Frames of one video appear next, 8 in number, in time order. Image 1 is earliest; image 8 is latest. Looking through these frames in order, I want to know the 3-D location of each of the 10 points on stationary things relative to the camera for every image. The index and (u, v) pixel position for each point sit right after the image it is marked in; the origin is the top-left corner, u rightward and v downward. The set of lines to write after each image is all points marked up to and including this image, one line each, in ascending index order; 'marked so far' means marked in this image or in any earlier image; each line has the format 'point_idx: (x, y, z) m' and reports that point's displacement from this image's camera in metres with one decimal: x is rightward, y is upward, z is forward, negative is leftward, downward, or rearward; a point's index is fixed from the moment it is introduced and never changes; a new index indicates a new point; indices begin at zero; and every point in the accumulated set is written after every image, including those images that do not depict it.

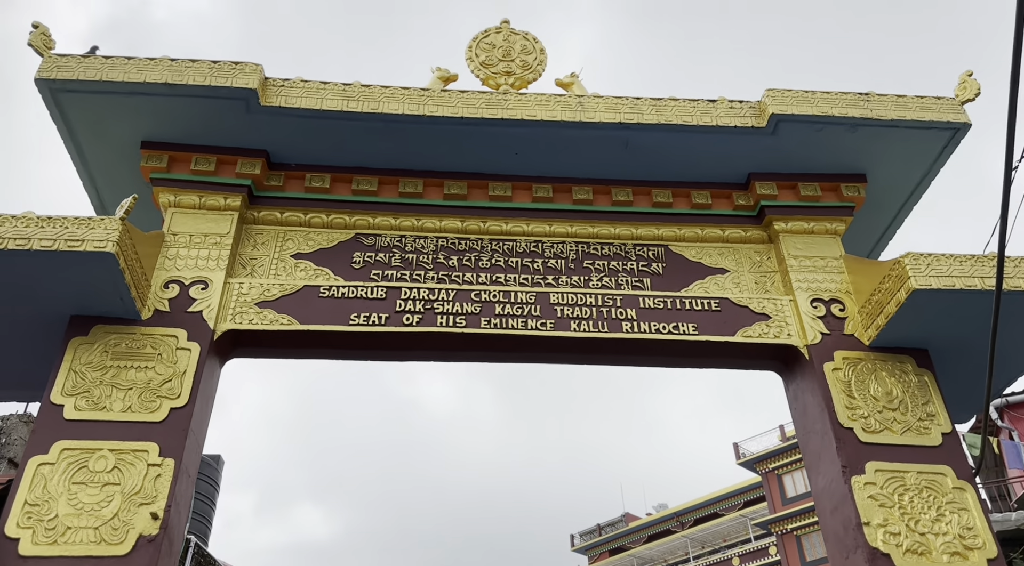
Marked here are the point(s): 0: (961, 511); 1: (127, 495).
0: (+2.6, -1.3, +5.2) m
1: (-2.1, -1.2, +5.0) m
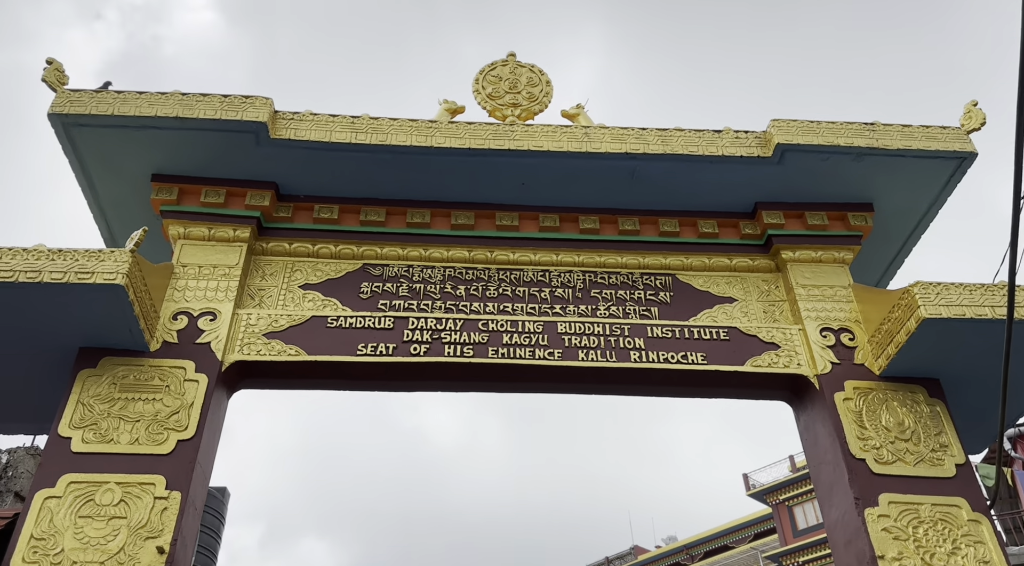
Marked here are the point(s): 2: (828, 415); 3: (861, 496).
0: (+2.7, -1.5, +5.1) m
1: (-2.1, -1.4, +4.9) m
2: (+2.0, -0.8, +5.6) m
3: (+2.1, -1.3, +5.3) m
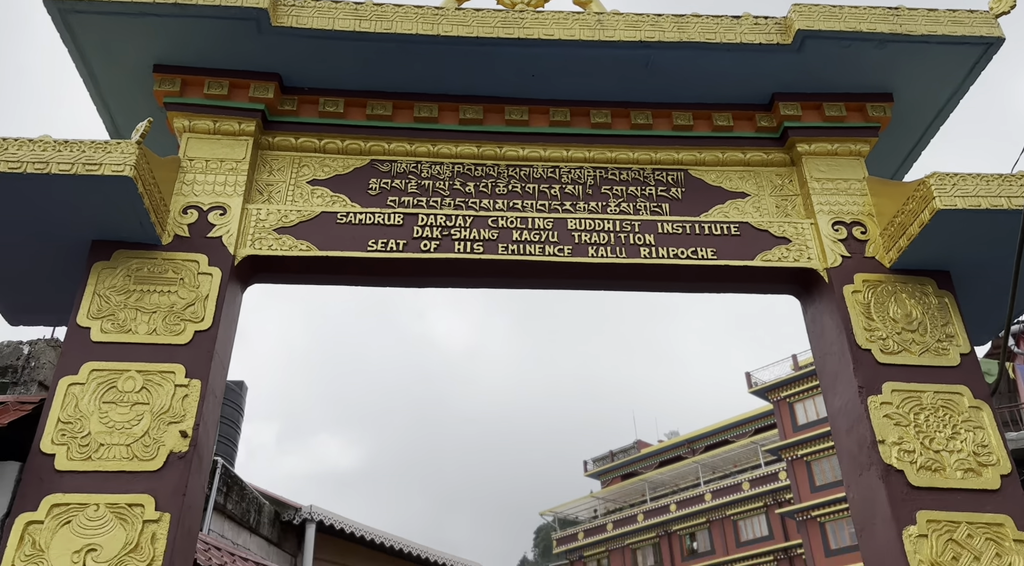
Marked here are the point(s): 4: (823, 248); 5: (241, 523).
0: (+2.7, -0.9, +5.3) m
1: (-2.0, -0.8, +5.1) m
2: (+2.1, -0.2, +5.7) m
3: (+2.1, -0.6, +5.4) m
4: (+2.1, +0.2, +5.9) m
5: (-3.2, -2.9, +10.7) m
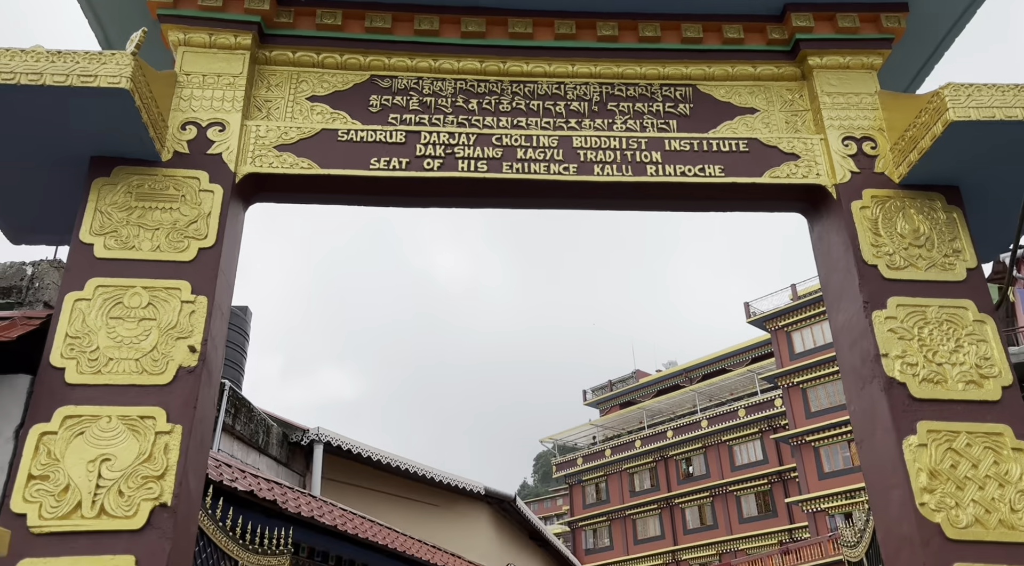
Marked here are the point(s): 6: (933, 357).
0: (+2.8, -0.4, +5.3) m
1: (-2.0, -0.3, +5.1) m
2: (+2.1, +0.4, +5.7) m
3: (+2.2, -0.1, +5.4) m
4: (+2.1, +0.8, +5.9) m
5: (-3.2, -2.0, +10.8) m
6: (+2.5, -0.4, +5.3) m
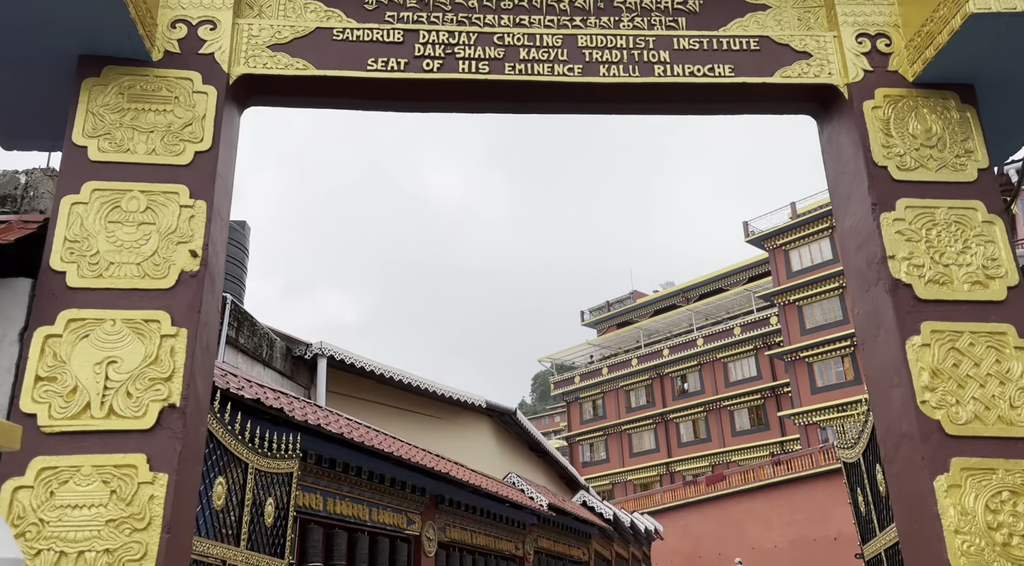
0: (+2.8, +0.2, +5.2) m
1: (-2.0, +0.3, +5.0) m
2: (+2.1, +1.0, +5.5) m
3: (+2.2, +0.5, +5.3) m
4: (+2.1, +1.4, +5.7) m
5: (-3.2, -0.9, +10.9) m
6: (+2.5, +0.1, +5.2) m
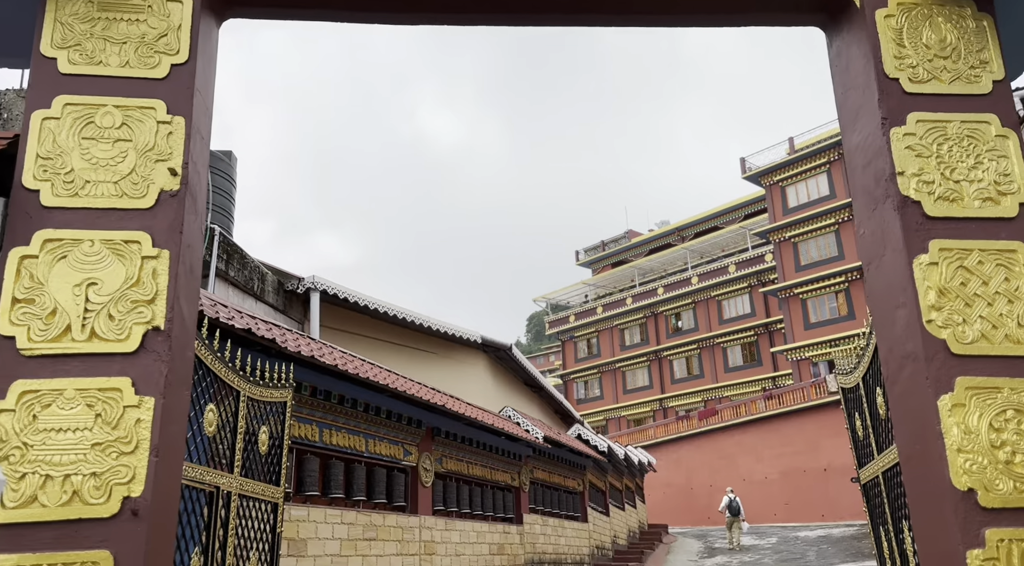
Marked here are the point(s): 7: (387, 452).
0: (+2.8, +0.7, +5.1) m
1: (-2.0, +0.7, +4.8) m
2: (+2.1, +1.5, +5.3) m
3: (+2.2, +1.0, +5.1) m
4: (+2.1, +1.9, +5.4) m
5: (-3.2, -0.1, +10.8) m
6: (+2.5, +0.6, +5.0) m
7: (-1.6, -2.2, +11.6) m
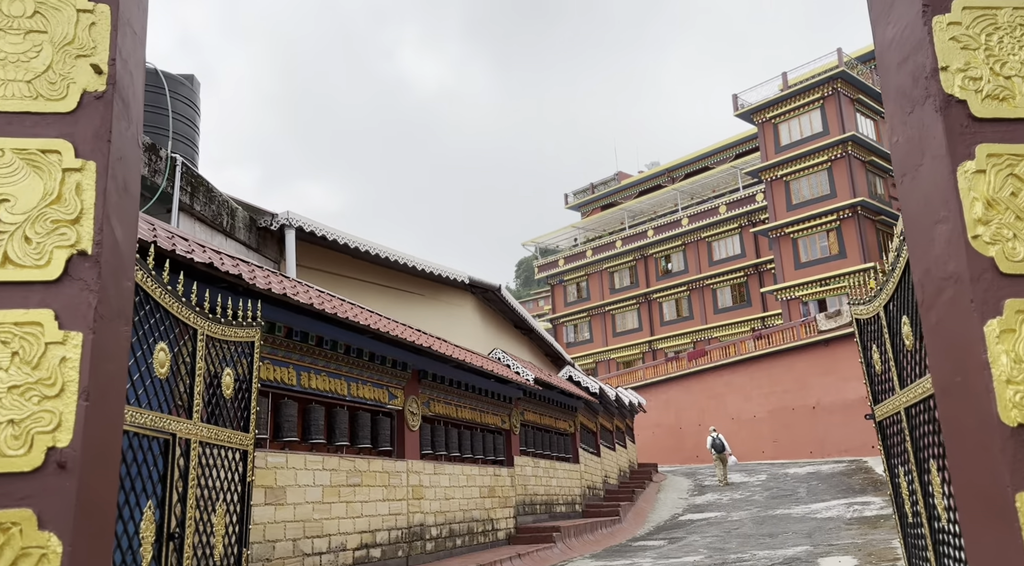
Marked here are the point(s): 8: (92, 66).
0: (+2.7, +1.1, +4.4) m
1: (-2.1, +1.1, +4.1) m
2: (+2.0, +1.9, +4.6) m
3: (+2.1, +1.4, +4.4) m
4: (+2.0, +2.4, +4.7) m
5: (-3.4, +0.7, +10.1) m
6: (+2.4, +1.0, +4.4) m
7: (-1.8, -1.4, +11.1) m
8: (-1.9, +1.0, +4.1) m
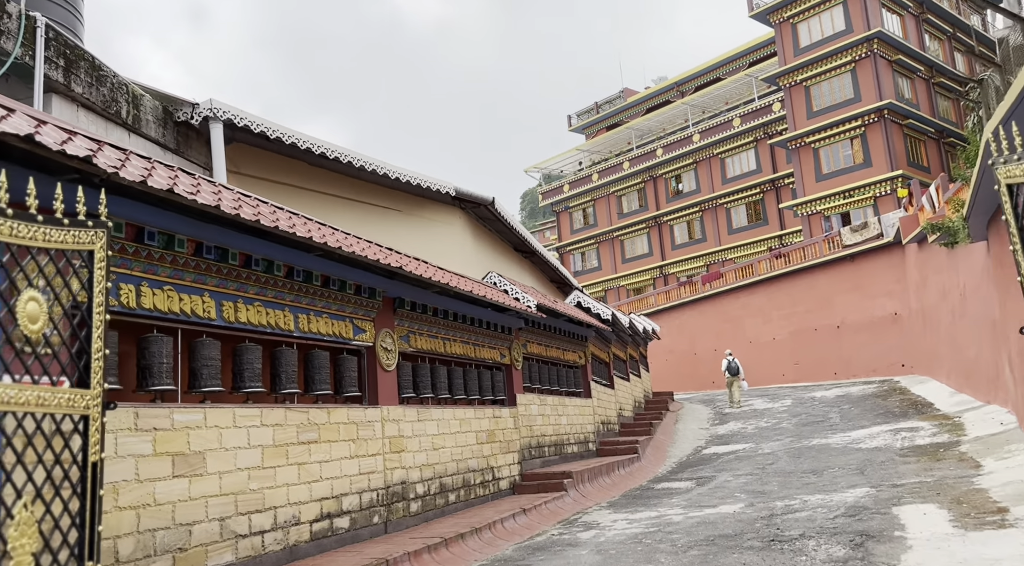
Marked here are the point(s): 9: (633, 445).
0: (+2.5, +1.7, +1.9) m
1: (-2.3, +1.5, +1.7) m
2: (+1.8, +2.5, +2.1) m
3: (+1.9, +2.0, +2.0) m
4: (+1.7, +3.0, +2.2) m
5: (-3.5, +1.5, +7.7) m
6: (+2.2, +1.6, +1.9) m
7: (-1.8, -0.5, +8.9) m
8: (-2.1, +1.4, +1.7) m
9: (+2.5, -3.3, +18.1) m
